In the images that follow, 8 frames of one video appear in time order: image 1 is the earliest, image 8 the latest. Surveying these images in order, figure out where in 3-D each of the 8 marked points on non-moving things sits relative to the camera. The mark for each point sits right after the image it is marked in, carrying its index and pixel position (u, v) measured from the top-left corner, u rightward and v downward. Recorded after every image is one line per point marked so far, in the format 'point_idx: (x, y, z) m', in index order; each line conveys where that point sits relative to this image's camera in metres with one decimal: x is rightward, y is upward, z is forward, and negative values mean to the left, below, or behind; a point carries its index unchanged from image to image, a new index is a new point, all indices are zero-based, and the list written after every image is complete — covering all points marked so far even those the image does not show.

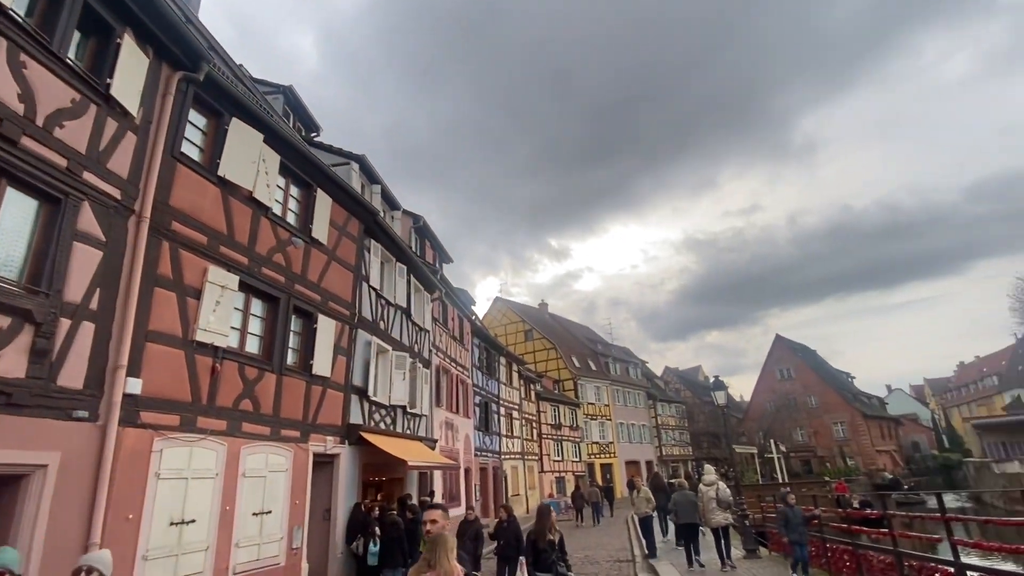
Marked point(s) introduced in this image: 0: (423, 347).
0: (-3.1, -2.0, +18.2) m
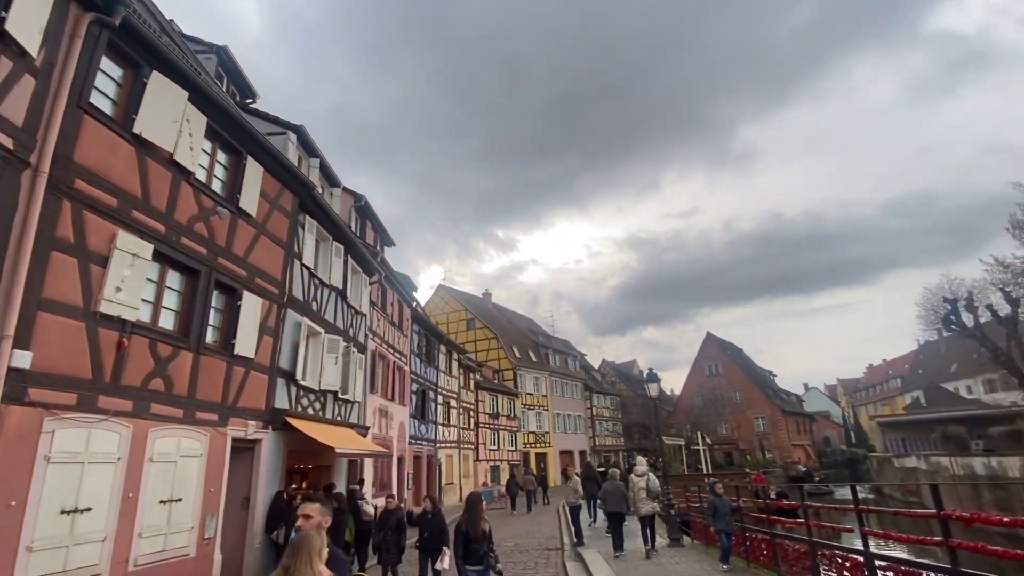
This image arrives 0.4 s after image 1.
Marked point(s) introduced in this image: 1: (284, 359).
0: (-5.1, -1.4, +17.6) m
1: (-5.3, -1.7, +12.5) m
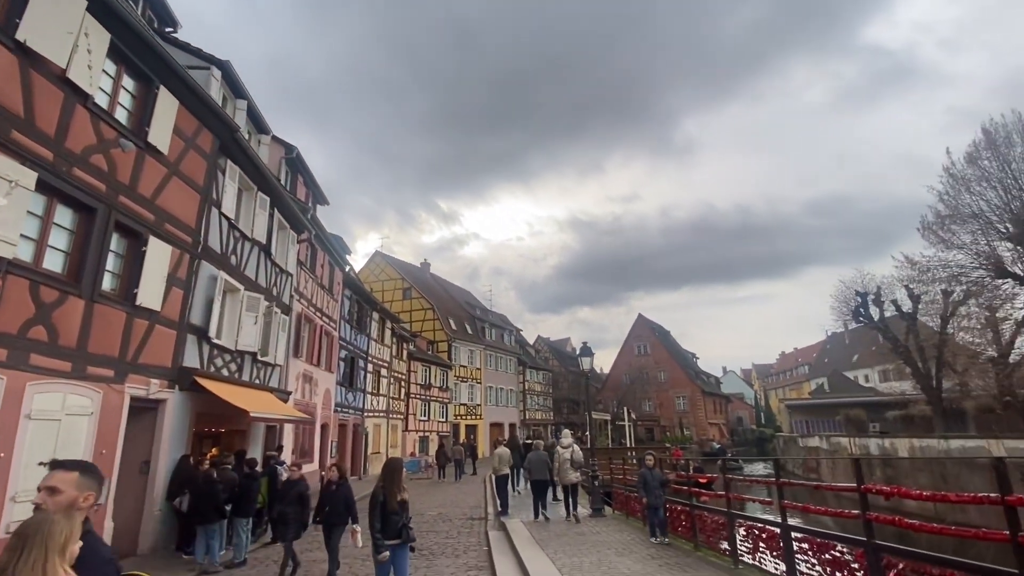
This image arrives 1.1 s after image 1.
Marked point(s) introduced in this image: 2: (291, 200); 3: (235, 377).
0: (-7.1, -0.1, +16.6) m
1: (-6.8, -0.6, +11.5) m
2: (-6.9, +2.7, +16.7) m
3: (-6.9, -2.2, +13.3) m
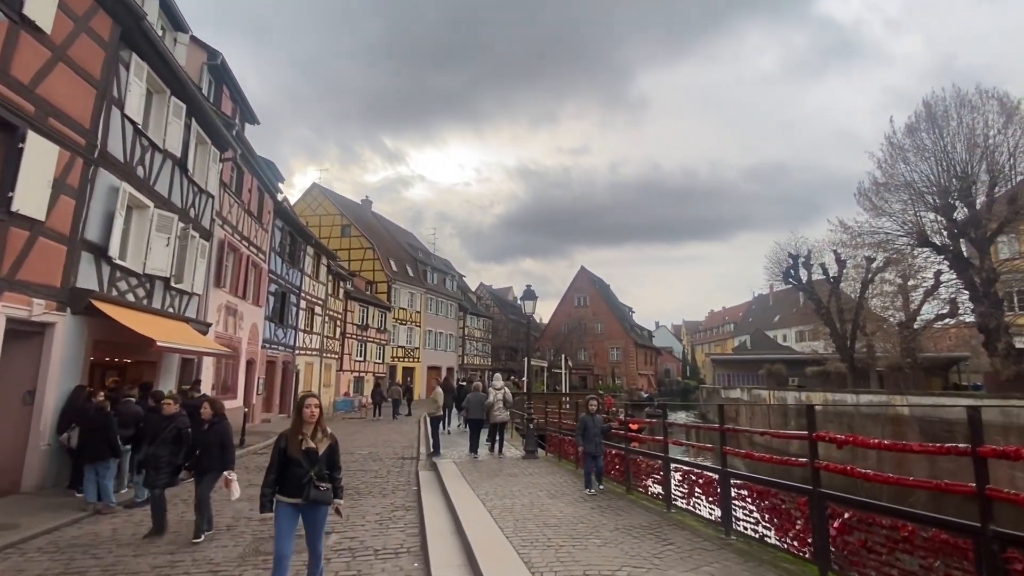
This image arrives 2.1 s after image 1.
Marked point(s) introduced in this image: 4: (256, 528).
0: (-8.7, +2.1, +15.0) m
1: (-7.9, +1.1, +10.1) m
2: (-8.3, +4.9, +14.9) m
3: (-8.3, -0.3, +12.0) m
4: (-3.5, -3.3, +7.2) m
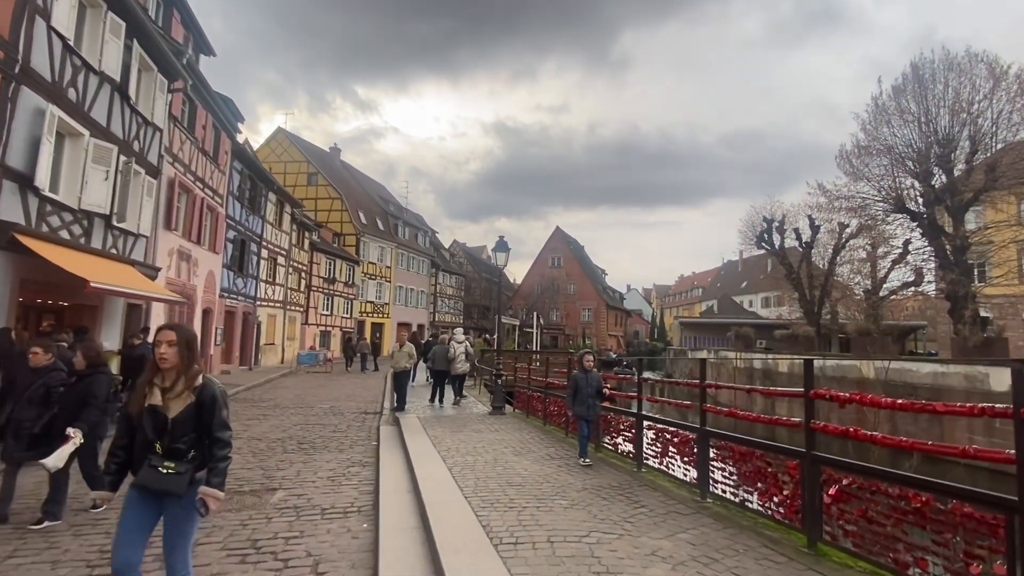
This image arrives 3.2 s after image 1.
0: (-9.4, +3.6, +13.8) m
1: (-8.4, +2.2, +9.0) m
2: (-8.9, +6.4, +13.5) m
3: (-8.9, +0.9, +11.0) m
4: (-4.0, -2.5, +6.7) m
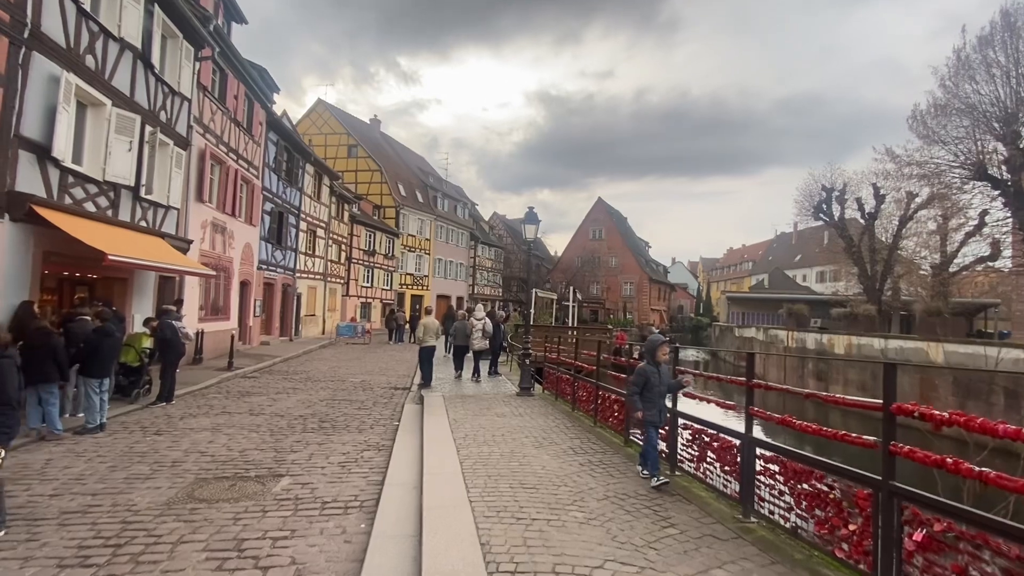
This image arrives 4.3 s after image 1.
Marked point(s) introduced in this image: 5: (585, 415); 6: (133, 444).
0: (-8.5, +4.3, +13.6) m
1: (-7.9, +2.7, +8.8) m
2: (-8.1, +7.1, +13.1) m
3: (-8.3, +1.5, +11.0) m
4: (-3.7, -2.2, +6.4) m
5: (+1.1, -1.9, +8.1) m
6: (-5.3, -2.2, +7.4) m
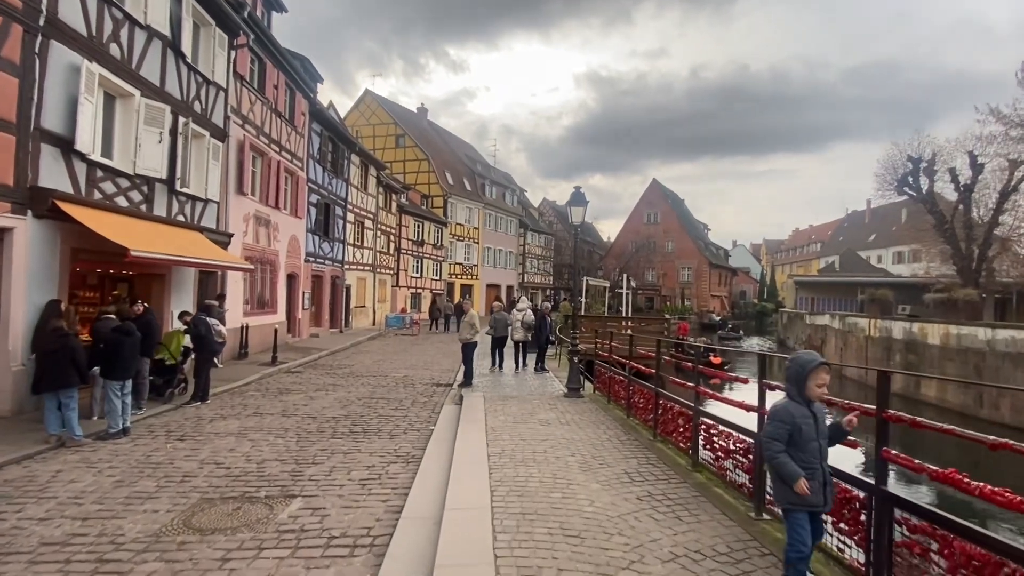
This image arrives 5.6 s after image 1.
0: (-7.5, +4.4, +13.3) m
1: (-7.3, +2.7, +8.5) m
2: (-7.1, +7.2, +12.7) m
3: (-7.4, +1.6, +10.7) m
4: (-3.3, -2.1, +5.8) m
5: (+1.7, -1.8, +7.1) m
6: (-4.7, -2.1, +7.0) m
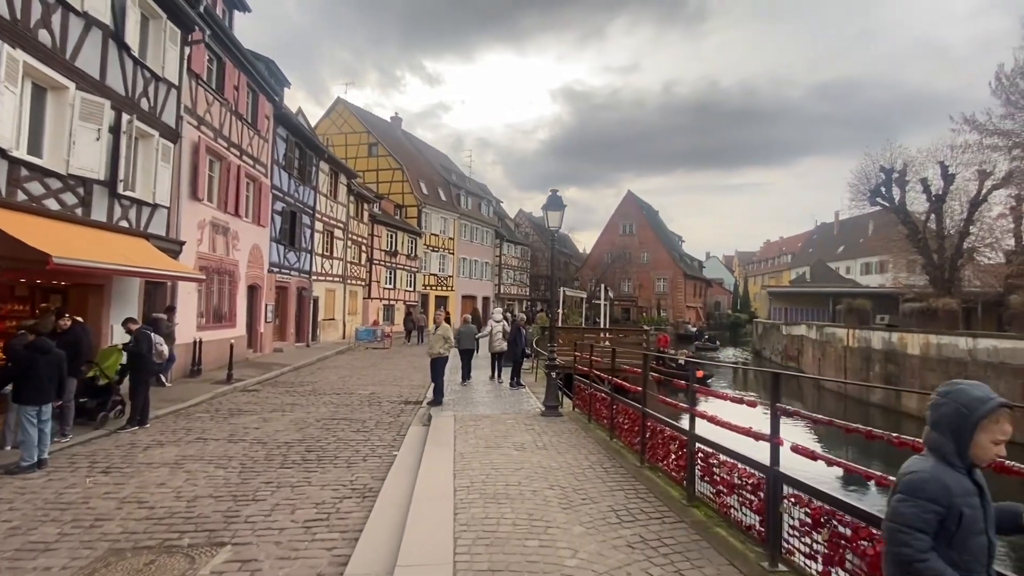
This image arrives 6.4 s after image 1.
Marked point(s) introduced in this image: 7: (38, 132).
0: (-8.1, +4.2, +12.4) m
1: (-7.7, +2.5, +7.6) m
2: (-7.7, +6.9, +11.9) m
3: (-7.9, +1.4, +9.7) m
4: (-3.5, -2.2, +4.9) m
5: (+1.4, -1.9, +6.4) m
6: (-5.0, -2.3, +6.0) m
7: (-8.1, +2.7, +9.2) m
